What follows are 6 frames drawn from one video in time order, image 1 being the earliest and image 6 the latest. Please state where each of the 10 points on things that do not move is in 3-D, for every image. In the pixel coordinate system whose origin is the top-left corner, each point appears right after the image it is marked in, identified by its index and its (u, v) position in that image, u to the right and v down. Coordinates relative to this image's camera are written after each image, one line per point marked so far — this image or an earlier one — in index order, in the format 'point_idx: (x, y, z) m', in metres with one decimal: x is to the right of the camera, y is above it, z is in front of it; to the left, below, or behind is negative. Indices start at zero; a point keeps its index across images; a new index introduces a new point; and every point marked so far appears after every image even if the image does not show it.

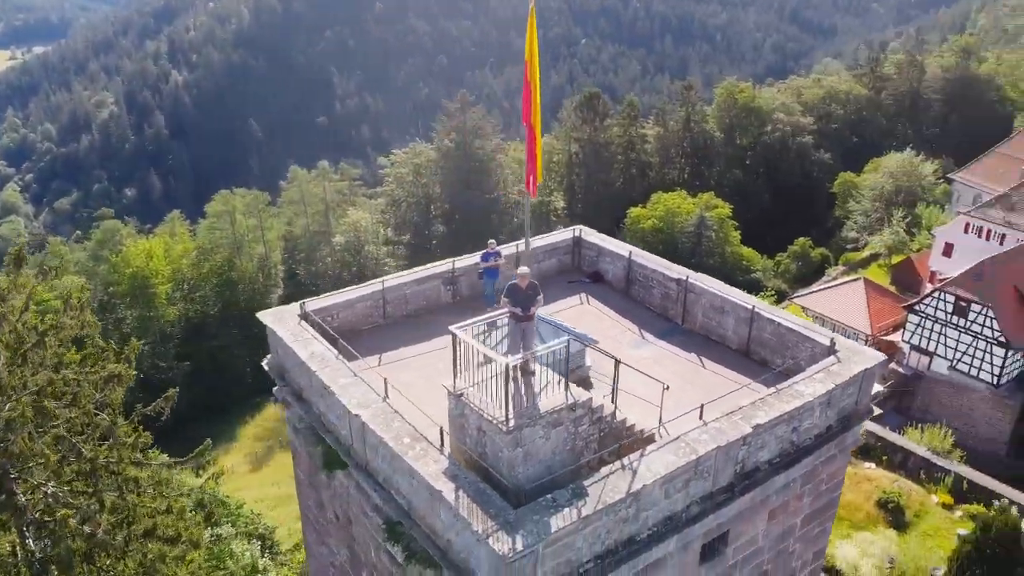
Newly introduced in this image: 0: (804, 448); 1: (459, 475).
0: (+2.1, -1.1, +5.8) m
1: (-0.3, -1.1, +4.9) m
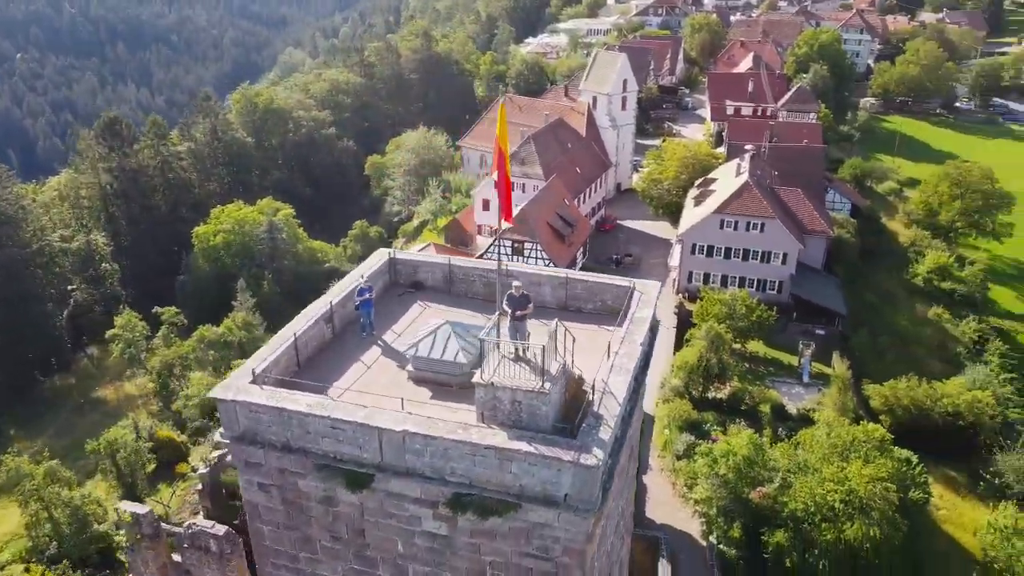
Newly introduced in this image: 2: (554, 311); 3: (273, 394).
0: (+1.4, -0.7, +8.8) m
1: (0.0, -1.2, +6.7) m
2: (+0.5, -0.3, +9.7) m
3: (-2.1, -0.9, +7.3) m
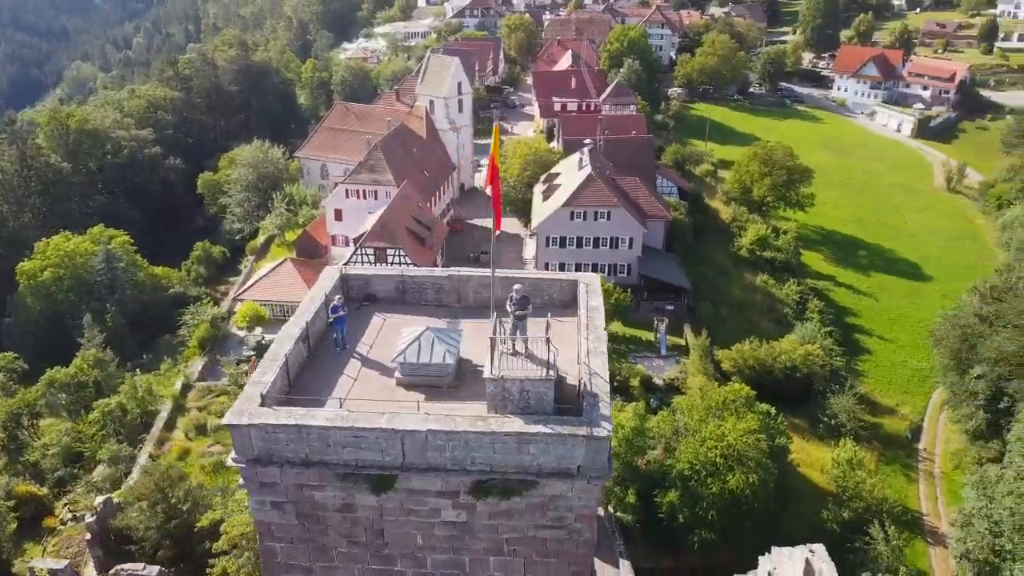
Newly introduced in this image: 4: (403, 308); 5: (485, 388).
0: (+1.1, -0.6, +9.8) m
1: (+0.2, -1.2, +7.5) m
2: (-0.1, -0.3, +10.5) m
3: (-2.1, -1.2, +7.6) m
4: (-1.4, -0.2, +10.5) m
5: (-0.3, -1.1, +8.7) m
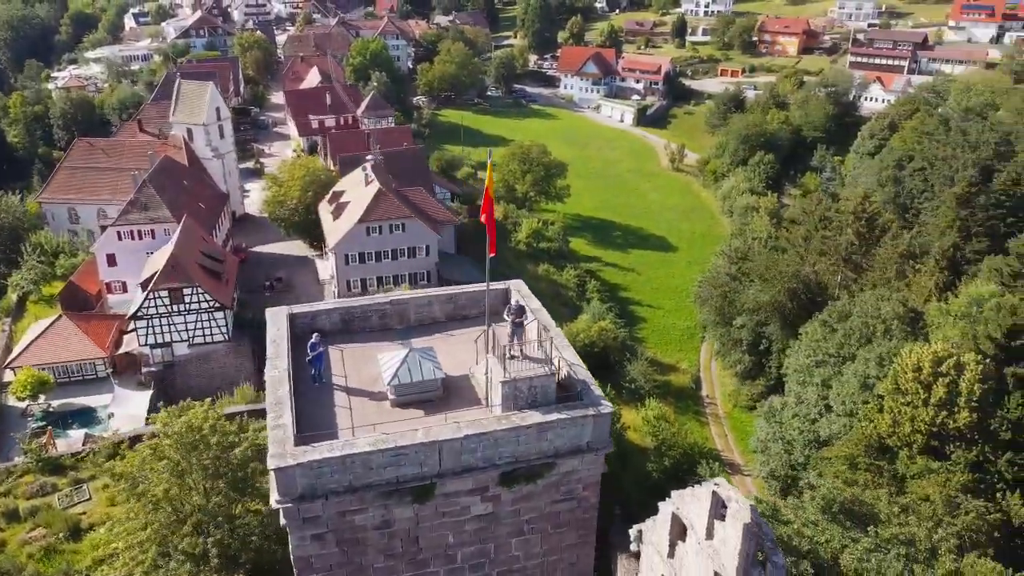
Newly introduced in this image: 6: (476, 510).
0: (+0.4, -0.6, +11.2) m
1: (+0.3, -1.3, +8.7) m
2: (-0.9, -0.5, +11.4) m
3: (-1.8, -1.6, +8.1) m
4: (-2.2, -0.7, +11.1) m
5: (-0.5, -1.2, +9.7) m
6: (-0.4, -2.4, +8.8) m
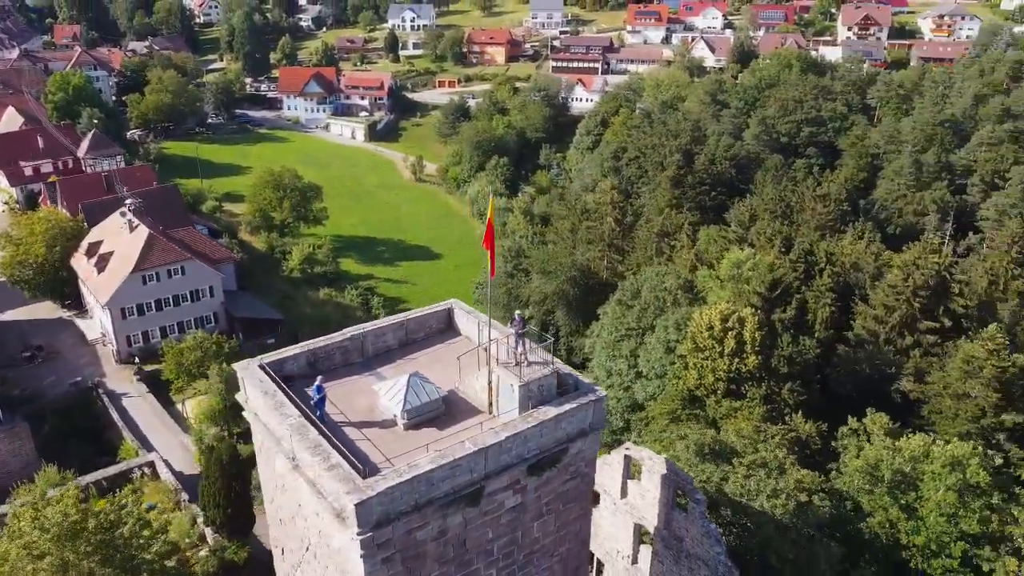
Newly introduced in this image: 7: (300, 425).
0: (-0.3, -0.9, +12.4) m
1: (+0.5, -1.4, +10.0) m
2: (-1.7, -0.9, +12.2) m
3: (-1.2, -2.0, +8.8) m
4: (-2.7, -1.2, +11.5) m
5: (-0.5, -1.5, +10.7) m
6: (0.0, -2.6, +9.9) m
7: (-2.5, -1.6, +9.6) m
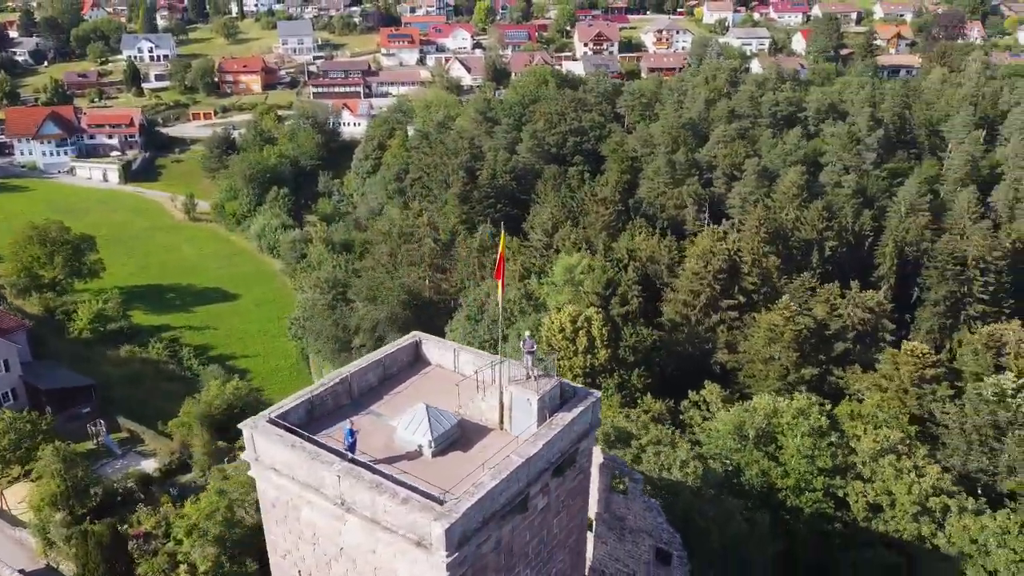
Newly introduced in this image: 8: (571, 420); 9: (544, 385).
0: (-0.8, -1.3, +13.3) m
1: (+0.7, -1.7, +11.2) m
2: (-2.0, -1.5, +12.7) m
3: (-0.5, -2.4, +9.5) m
4: (-2.8, -1.9, +11.7) m
5: (-0.5, -1.9, +11.6) m
6: (+0.4, -2.9, +11.0) m
7: (-2.0, -2.2, +10.0) m
8: (+0.8, -1.8, +11.1) m
9: (+0.4, -1.3, +11.2) m
